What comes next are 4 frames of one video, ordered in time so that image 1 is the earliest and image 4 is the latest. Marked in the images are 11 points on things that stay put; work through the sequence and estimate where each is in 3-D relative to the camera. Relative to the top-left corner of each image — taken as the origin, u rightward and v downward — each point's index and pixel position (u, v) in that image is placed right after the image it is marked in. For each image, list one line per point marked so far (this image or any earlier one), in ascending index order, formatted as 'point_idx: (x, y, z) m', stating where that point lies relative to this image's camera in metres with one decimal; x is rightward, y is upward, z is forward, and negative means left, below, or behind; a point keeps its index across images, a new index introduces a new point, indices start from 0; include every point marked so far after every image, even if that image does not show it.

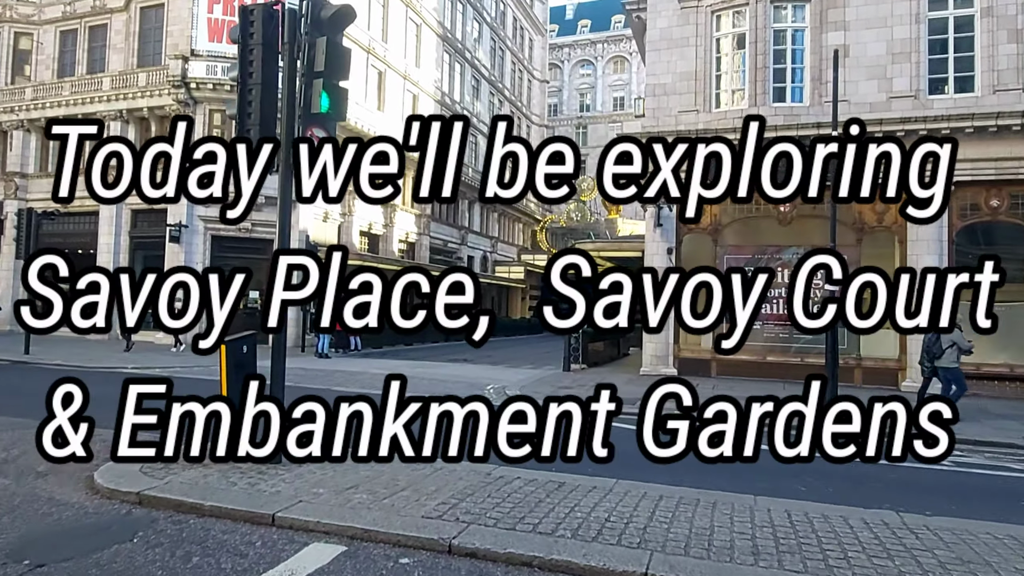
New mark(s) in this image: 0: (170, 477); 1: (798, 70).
0: (-2.6, -1.5, +5.5) m
1: (+7.2, +5.4, +17.8) m
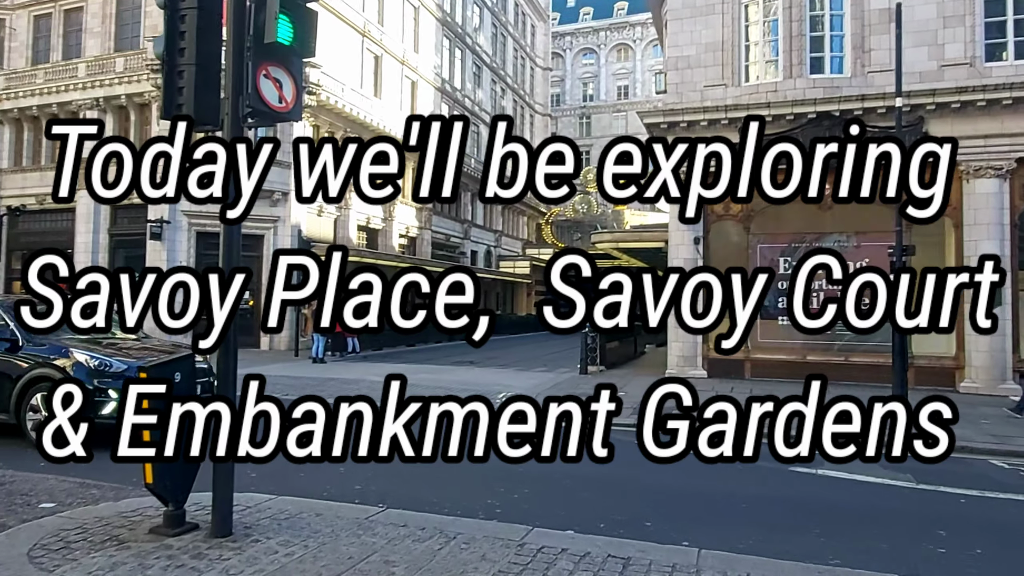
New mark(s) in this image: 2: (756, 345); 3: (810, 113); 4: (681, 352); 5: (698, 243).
0: (-2.4, -1.5, +3.8) m
1: (+7.3, +5.6, +16.0) m
2: (+5.6, -1.3, +16.4) m
3: (+6.5, +3.8, +15.6) m
4: (+3.9, -1.5, +16.6) m
5: (+4.3, +1.1, +16.6) m
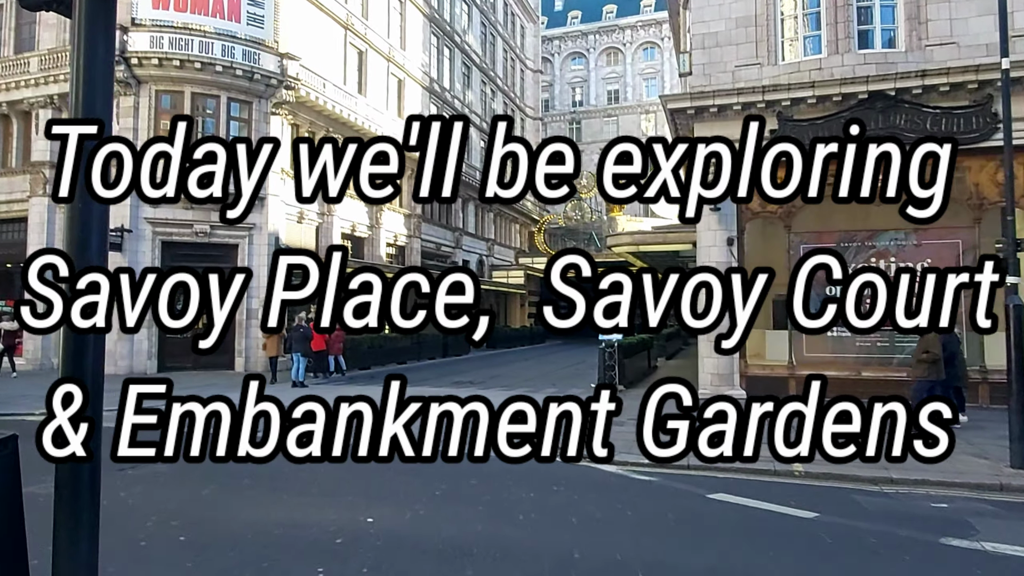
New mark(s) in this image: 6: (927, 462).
0: (-1.9, -1.5, +1.6) m
1: (+7.4, +5.5, +14.1) m
2: (+5.9, -1.5, +14.4) m
3: (+6.7, +3.7, +13.6) m
4: (+4.2, -1.7, +14.5) m
5: (+4.5, +0.9, +14.5) m
6: (+5.3, -2.2, +9.1) m
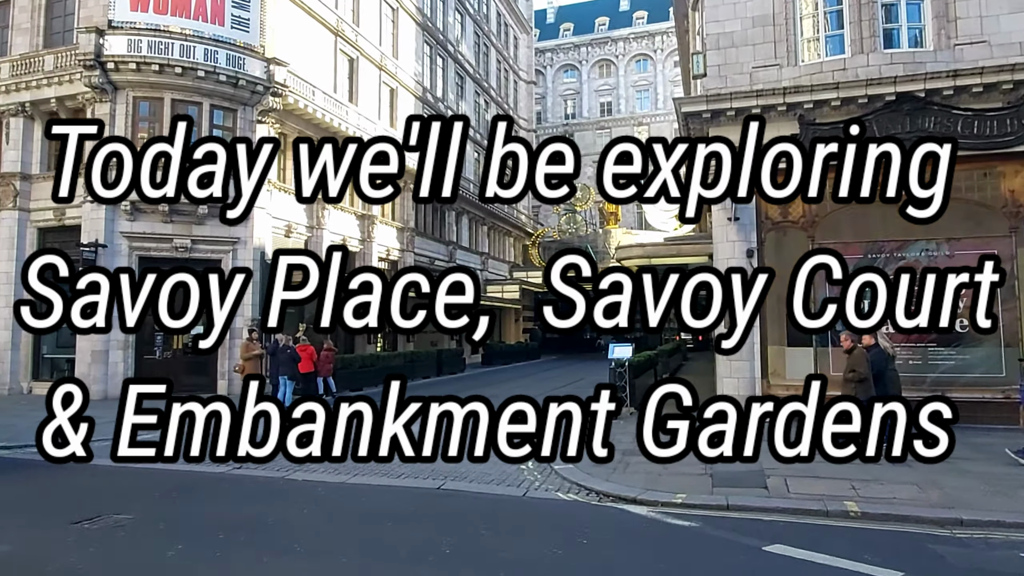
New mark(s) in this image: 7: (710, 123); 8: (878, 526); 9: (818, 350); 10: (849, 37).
0: (-1.7, -1.6, +0.5) m
1: (+7.5, +5.3, +13.3) m
2: (+5.9, -1.7, +13.4) m
3: (+6.7, +3.5, +12.8) m
4: (+4.2, -2.0, +13.5) m
5: (+4.6, +0.6, +13.6) m
6: (+5.5, -2.4, +8.1) m
7: (+3.8, +3.2, +13.8) m
8: (+3.8, -2.5, +7.4) m
9: (+5.8, -1.2, +13.6) m
10: (+6.3, +4.7, +13.4) m
